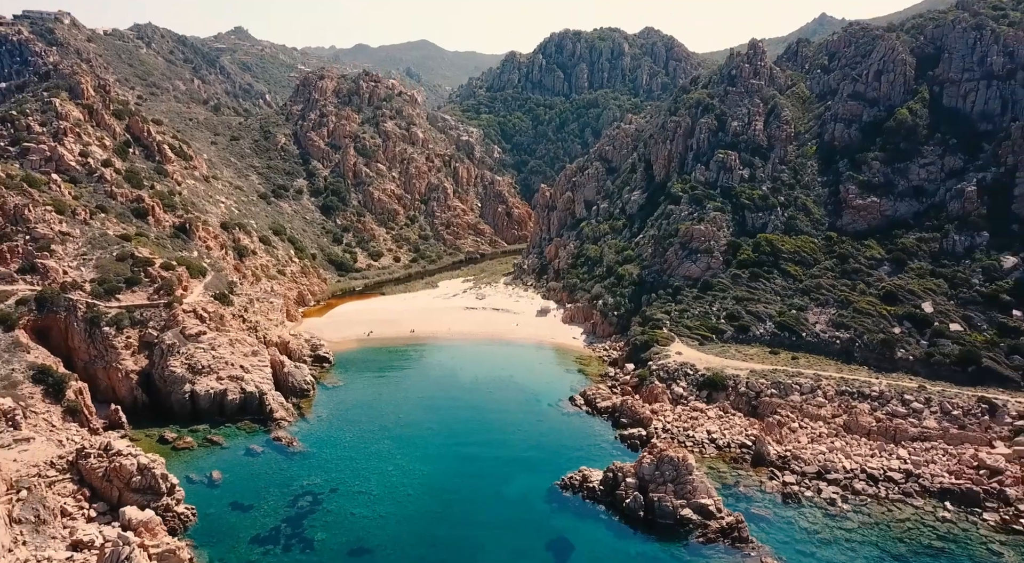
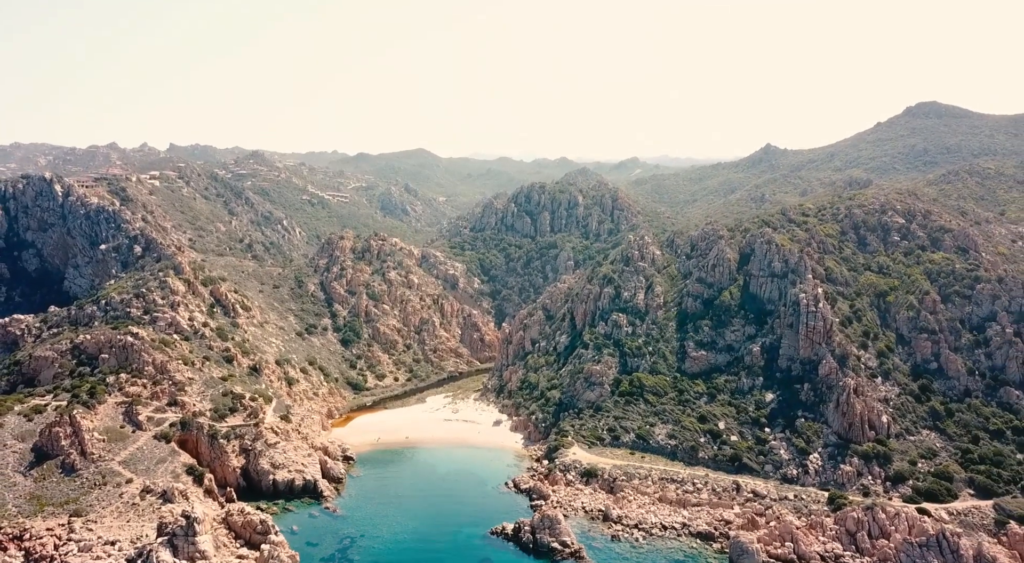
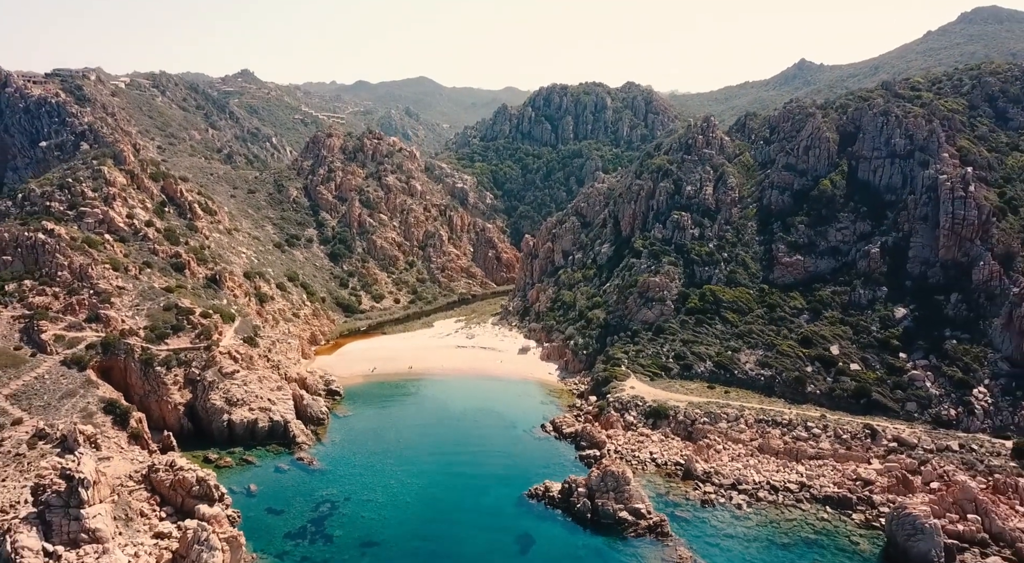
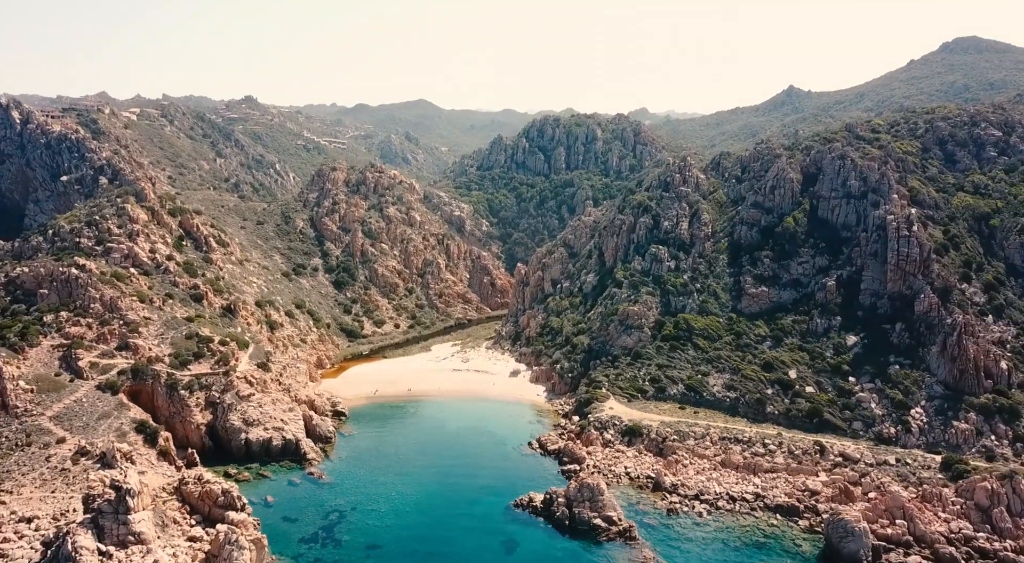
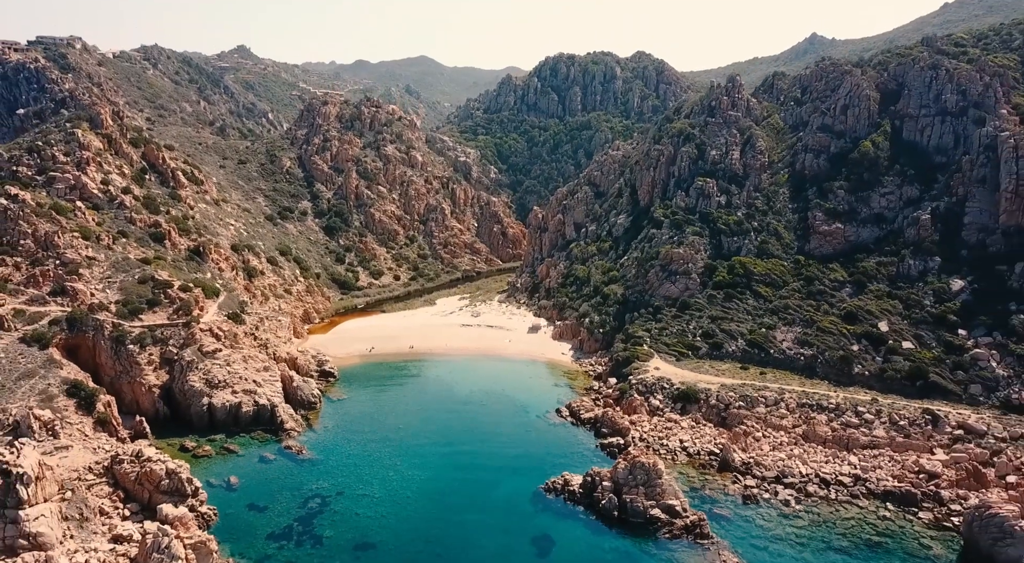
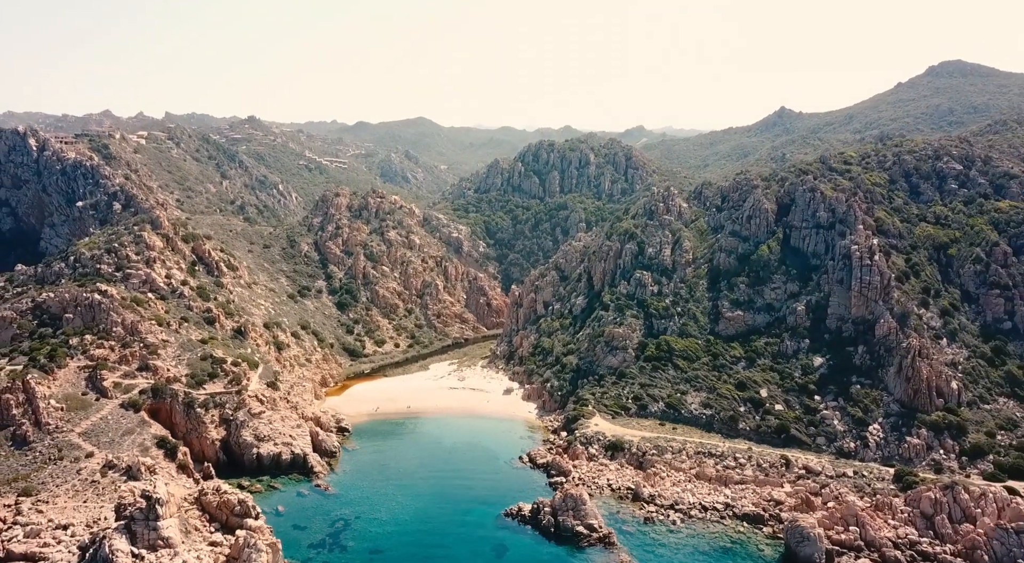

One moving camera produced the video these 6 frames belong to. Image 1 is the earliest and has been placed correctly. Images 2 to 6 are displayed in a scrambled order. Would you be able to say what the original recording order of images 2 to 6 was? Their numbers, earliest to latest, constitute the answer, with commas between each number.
5, 3, 4, 6, 2
